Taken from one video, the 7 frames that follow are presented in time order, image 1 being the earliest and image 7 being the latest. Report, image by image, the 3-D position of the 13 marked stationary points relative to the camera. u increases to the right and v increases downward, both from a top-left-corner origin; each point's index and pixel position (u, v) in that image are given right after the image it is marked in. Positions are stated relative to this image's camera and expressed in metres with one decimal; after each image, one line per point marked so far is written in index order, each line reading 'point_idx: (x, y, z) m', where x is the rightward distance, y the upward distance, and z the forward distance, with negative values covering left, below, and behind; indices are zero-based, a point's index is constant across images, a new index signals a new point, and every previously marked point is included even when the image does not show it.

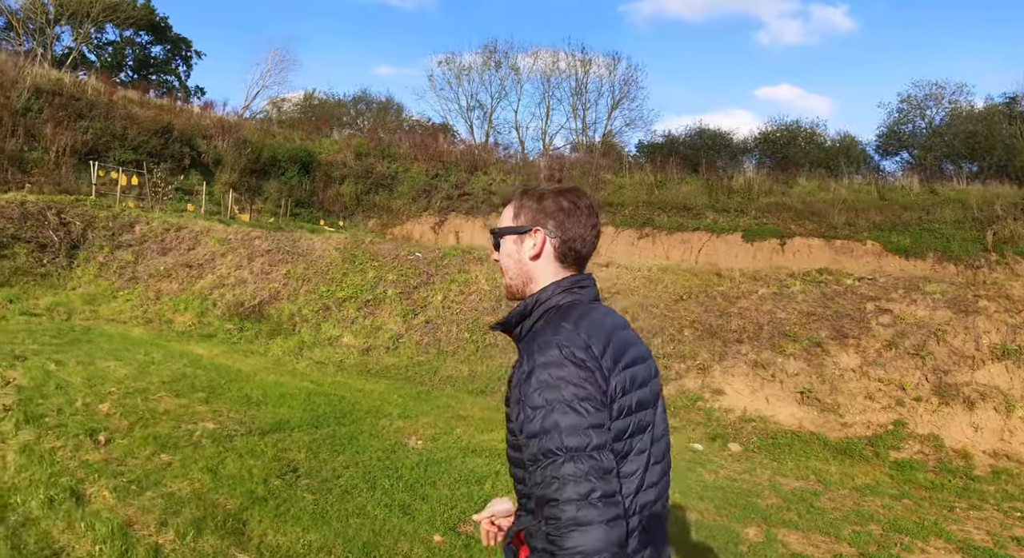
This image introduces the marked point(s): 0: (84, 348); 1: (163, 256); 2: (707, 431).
0: (-5.9, -1.0, +9.7) m
1: (-7.5, +0.5, +15.1) m
2: (+2.8, -2.0, +9.5) m
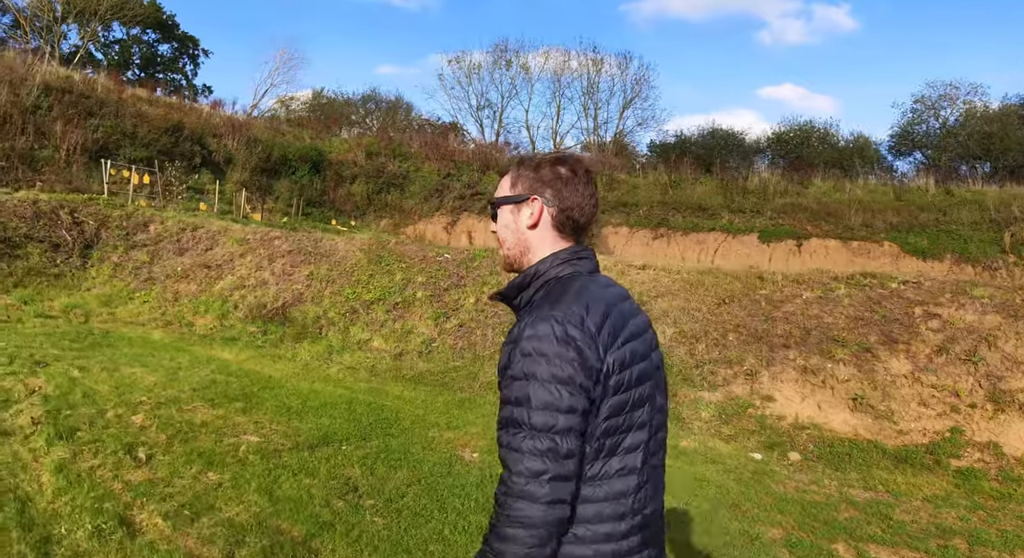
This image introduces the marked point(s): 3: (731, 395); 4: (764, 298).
0: (-5.3, -1.0, +9.3) m
1: (-7.0, +0.5, +14.7) m
2: (+3.3, -2.1, +9.1) m
3: (+3.3, -1.7, +10.2) m
4: (+4.5, -0.4, +12.1) m
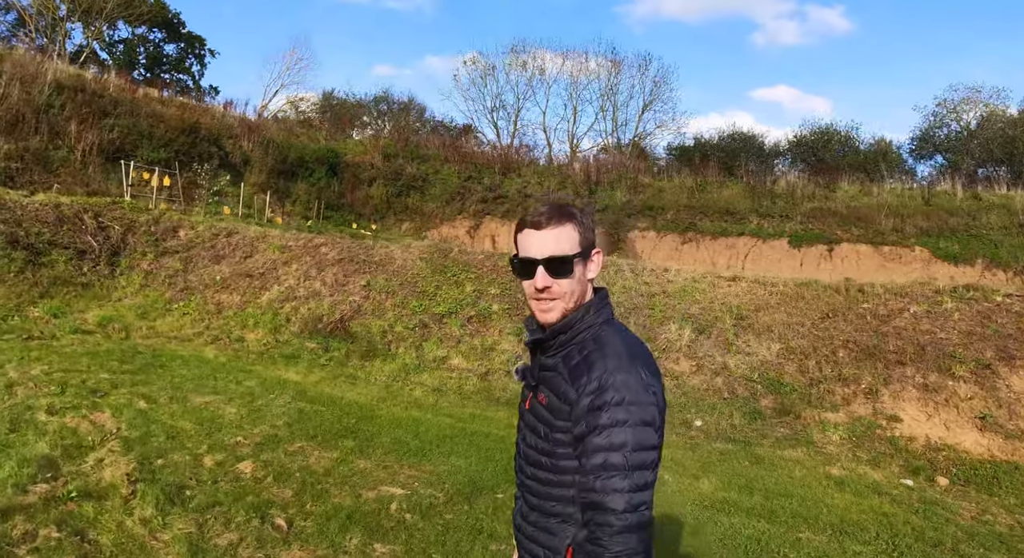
0: (-4.1, -1.1, +8.3) m
1: (-5.8, +0.3, +13.7) m
2: (+4.6, -2.2, +8.2) m
3: (+4.6, -1.8, +9.3) m
4: (+5.7, -0.5, +11.2) m
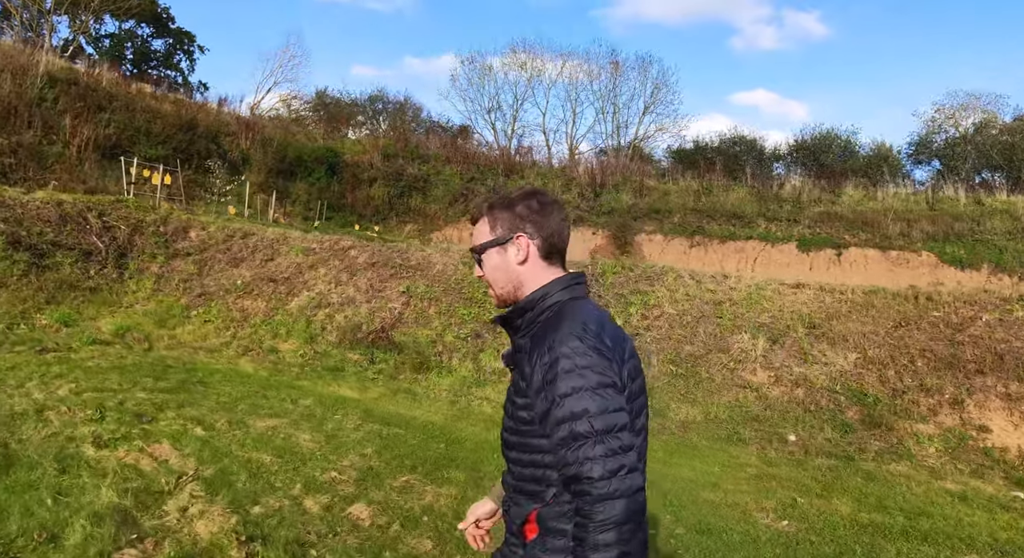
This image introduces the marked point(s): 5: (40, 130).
0: (-3.2, -1.2, +7.4) m
1: (-5.1, +0.2, +12.8) m
2: (+5.5, -2.3, +7.6) m
3: (+5.4, -1.9, +8.7) m
4: (+6.5, -0.6, +10.7) m
5: (-12.9, +4.1, +19.1) m
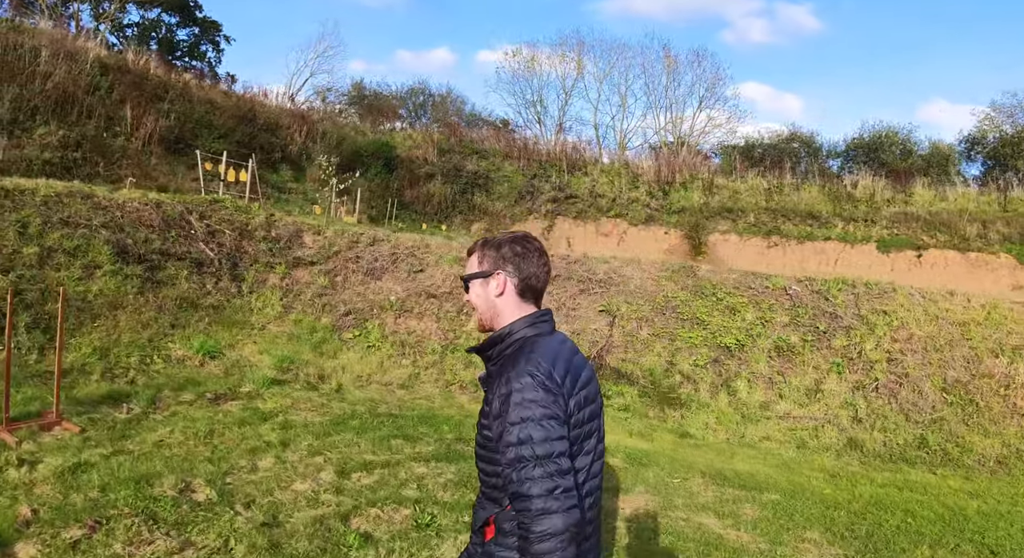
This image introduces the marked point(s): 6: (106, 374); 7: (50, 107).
0: (-0.1, -1.4, +5.7) m
1: (-2.1, 0.0, +11.0) m
2: (+8.5, -2.5, +6.1) m
3: (+8.4, -2.1, +7.1) m
4: (+9.5, -0.8, +9.1) m
5: (-10.1, +3.9, +17.1) m
6: (-4.7, -1.1, +8.0) m
7: (-11.0, +4.1, +16.7) m
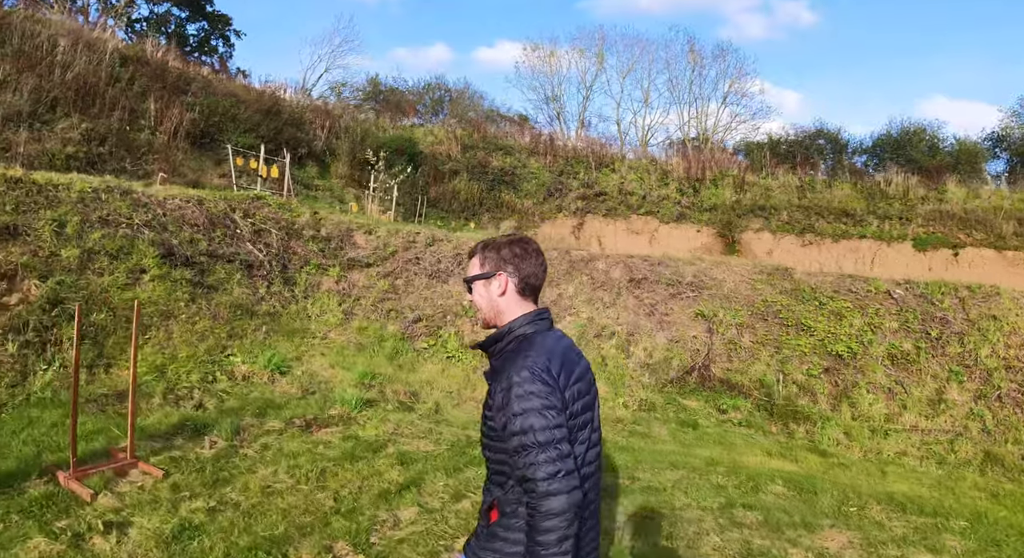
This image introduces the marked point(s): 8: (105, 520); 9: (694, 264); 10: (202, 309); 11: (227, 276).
0: (+1.0, -1.5, +4.8) m
1: (-1.0, 0.0, +10.1) m
2: (+9.7, -2.6, +5.3) m
3: (+9.6, -2.2, +6.4) m
4: (+10.6, -0.9, +8.4) m
5: (-9.0, +3.8, +16.2) m
6: (-3.5, -1.2, +7.1) m
7: (-10.0, +4.1, +15.8) m
8: (-2.5, -1.4, +4.3) m
9: (+2.6, +0.2, +10.2) m
10: (-4.0, -0.4, +9.0) m
11: (-4.0, +0.1, +9.9) m
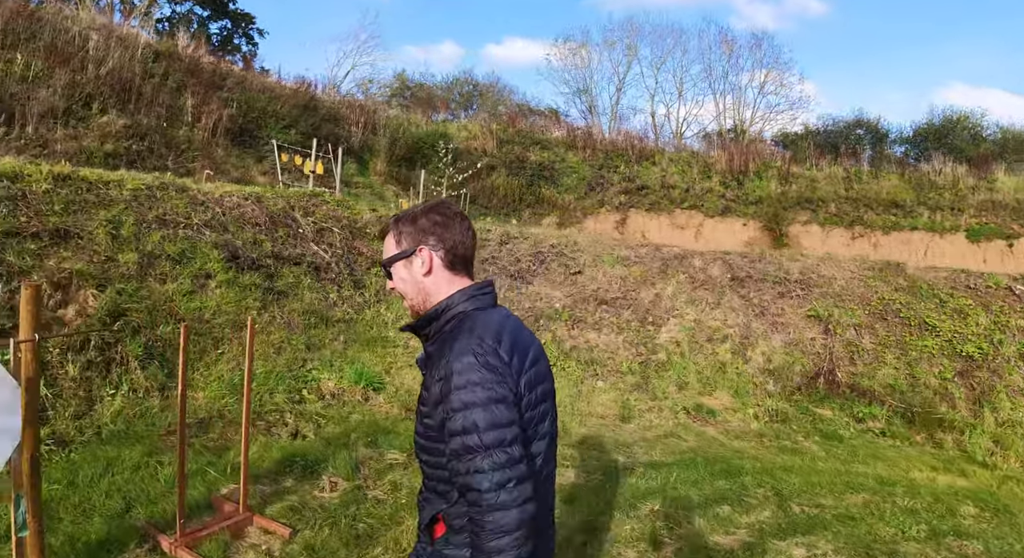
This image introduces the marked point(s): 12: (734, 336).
0: (+2.2, -1.5, +4.1) m
1: (+0.2, 0.0, +9.4) m
2: (+10.8, -2.5, +4.4) m
3: (+10.7, -2.1, +5.5) m
4: (+11.8, -0.7, +7.5) m
5: (-7.7, +3.8, +15.6) m
6: (-2.3, -1.2, +6.5) m
7: (-8.7, +4.0, +15.2) m
8: (-1.3, -1.5, +3.6) m
9: (+3.8, +0.3, +9.5) m
10: (-2.8, -0.4, +8.4) m
11: (-2.8, 0.0, +9.2) m
12: (+2.5, -0.7, +7.6) m
